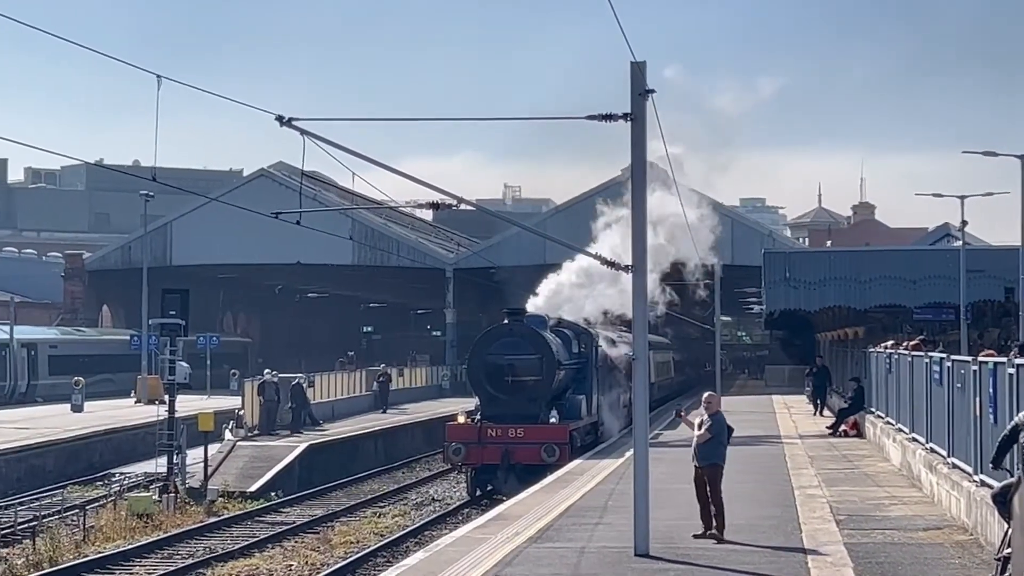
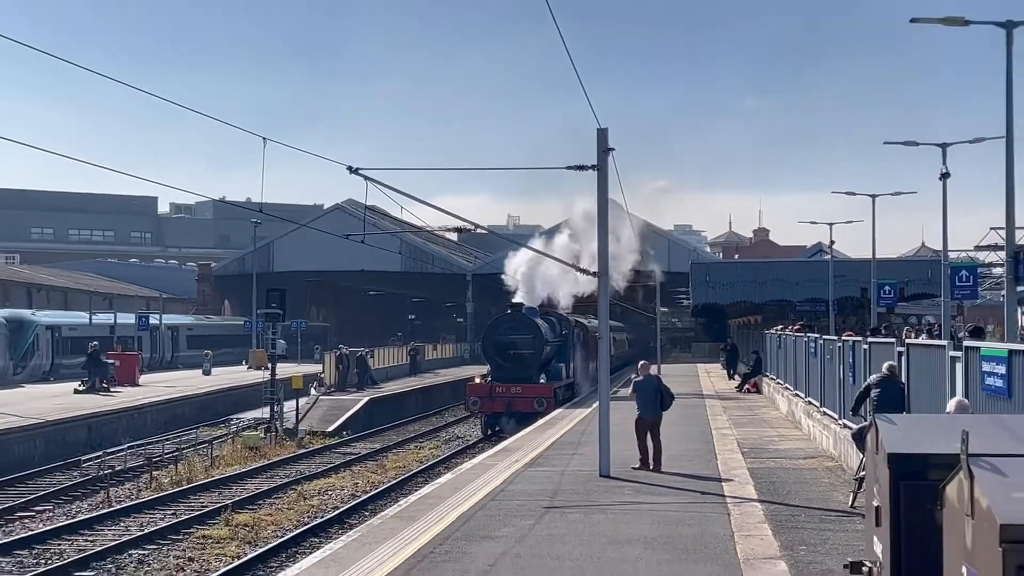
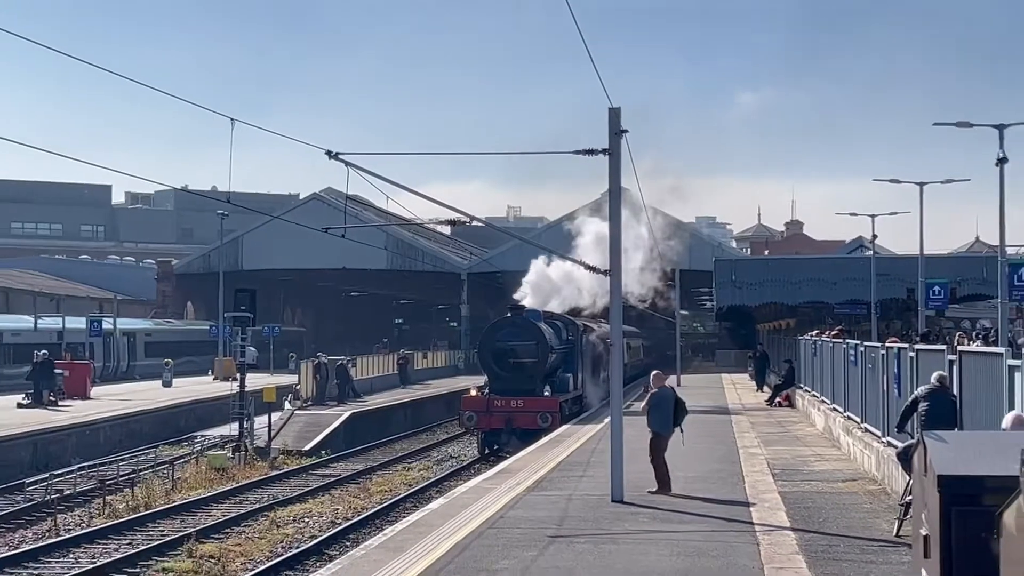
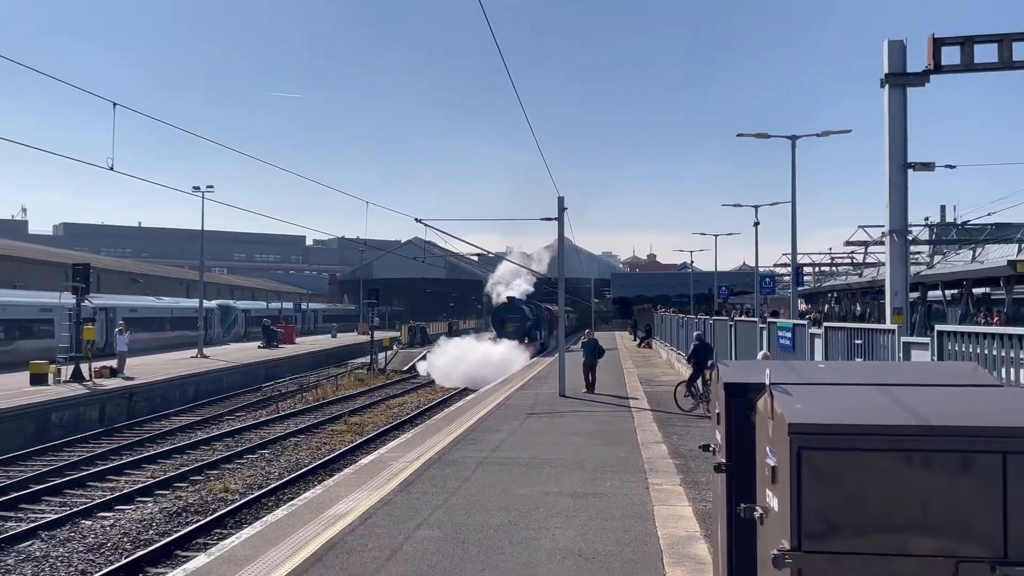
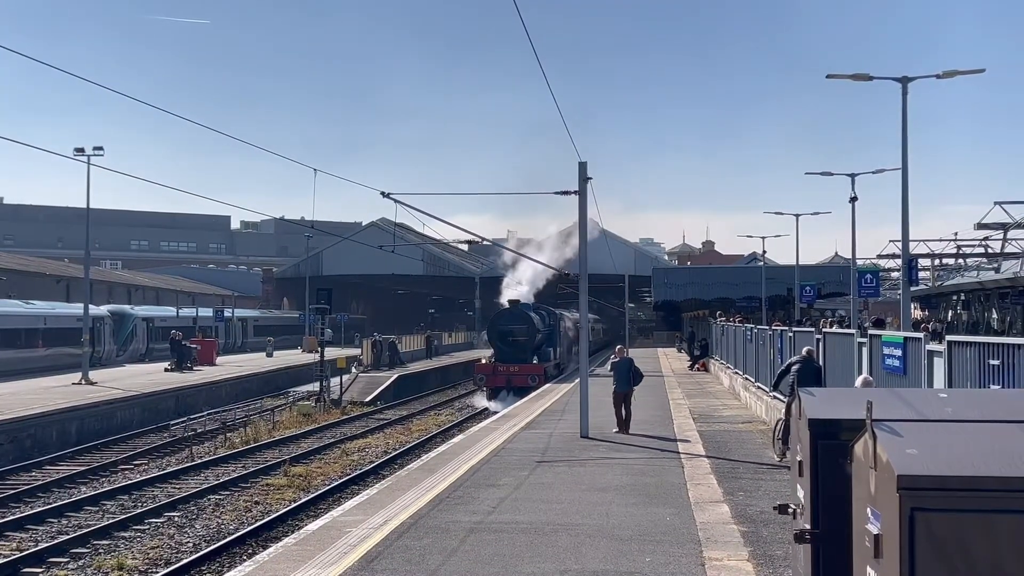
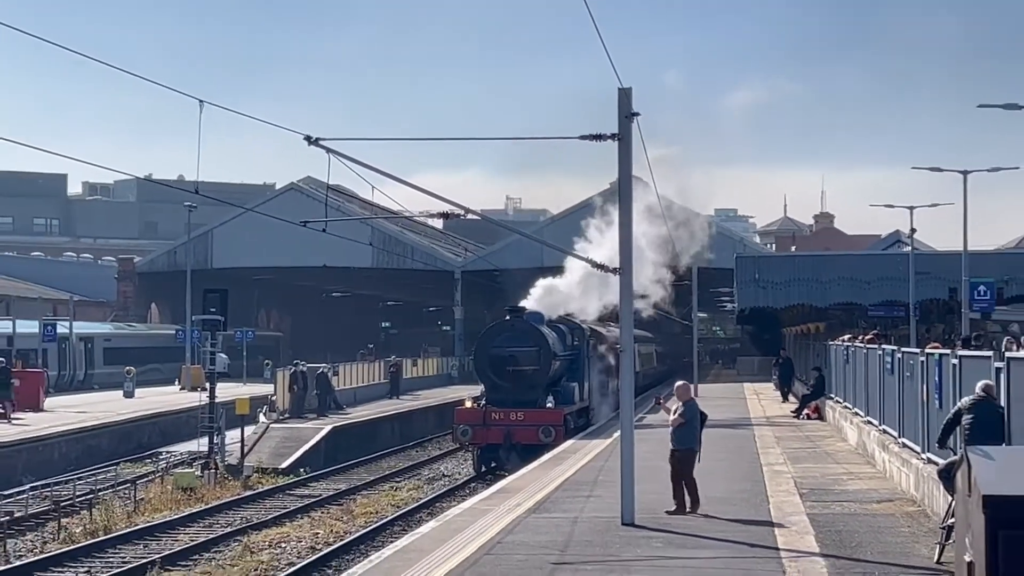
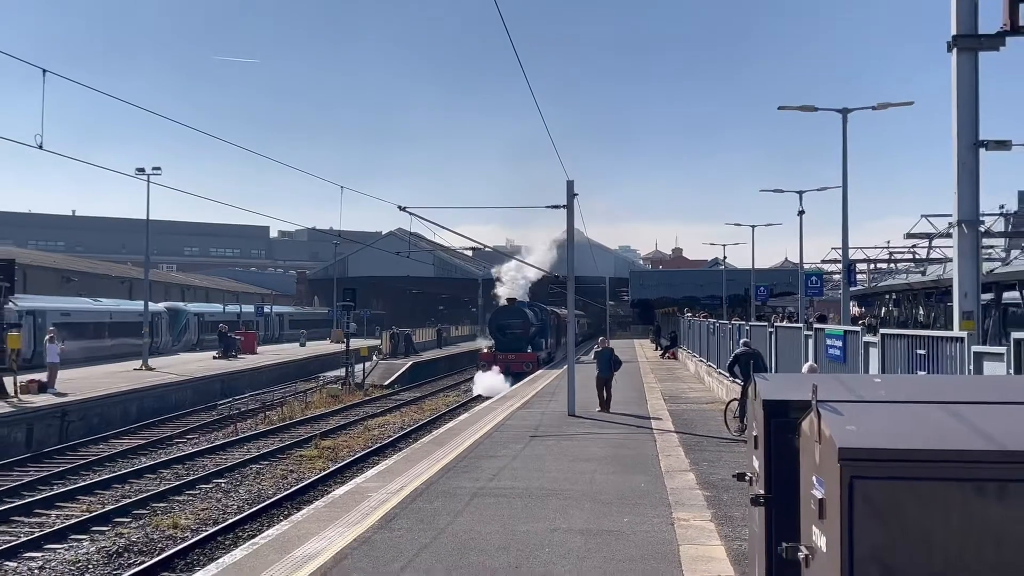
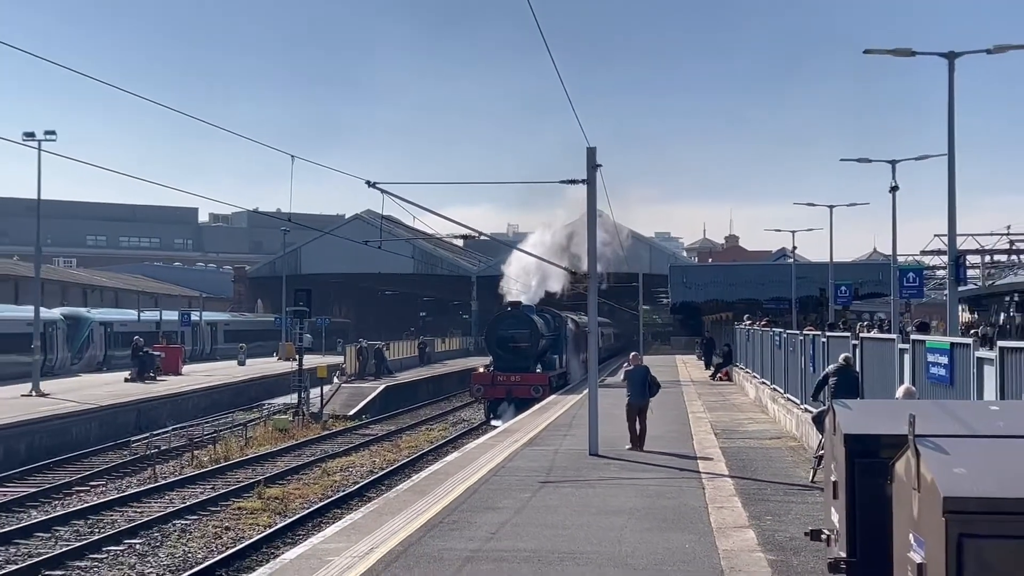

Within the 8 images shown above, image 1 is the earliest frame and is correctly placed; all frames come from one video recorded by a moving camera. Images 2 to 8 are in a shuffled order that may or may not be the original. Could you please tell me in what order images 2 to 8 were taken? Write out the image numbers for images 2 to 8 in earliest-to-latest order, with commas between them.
6, 3, 2, 8, 5, 7, 4
